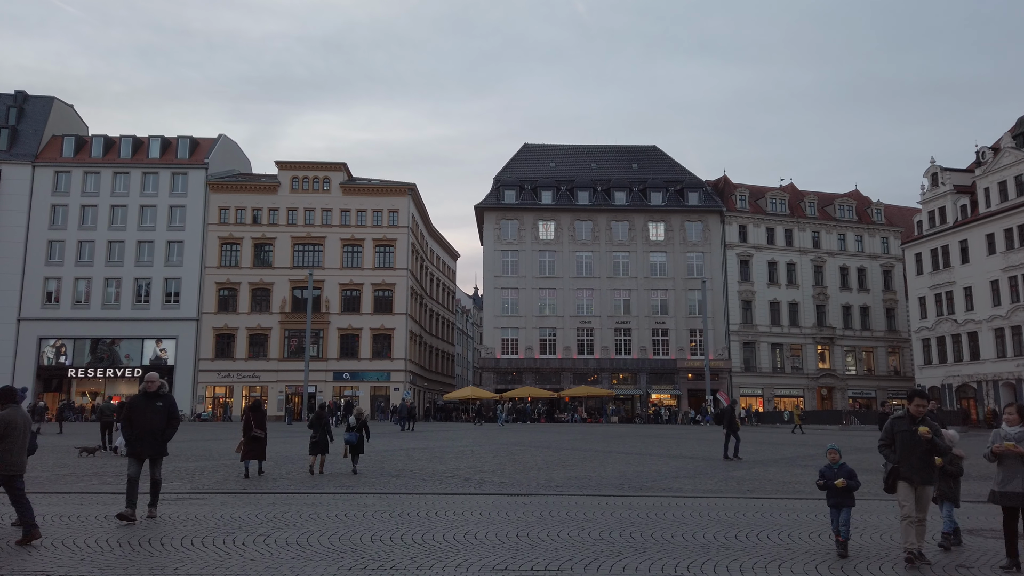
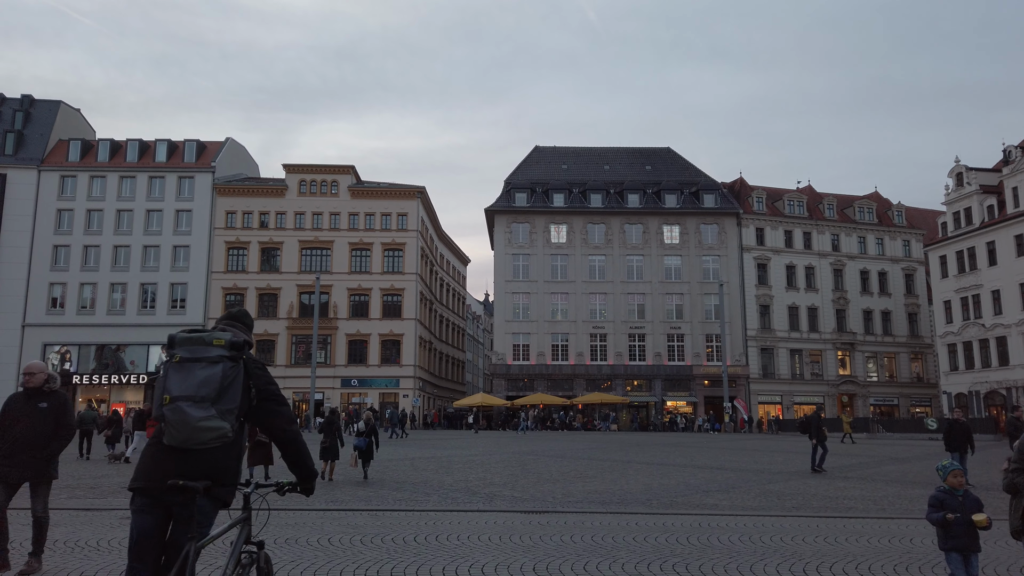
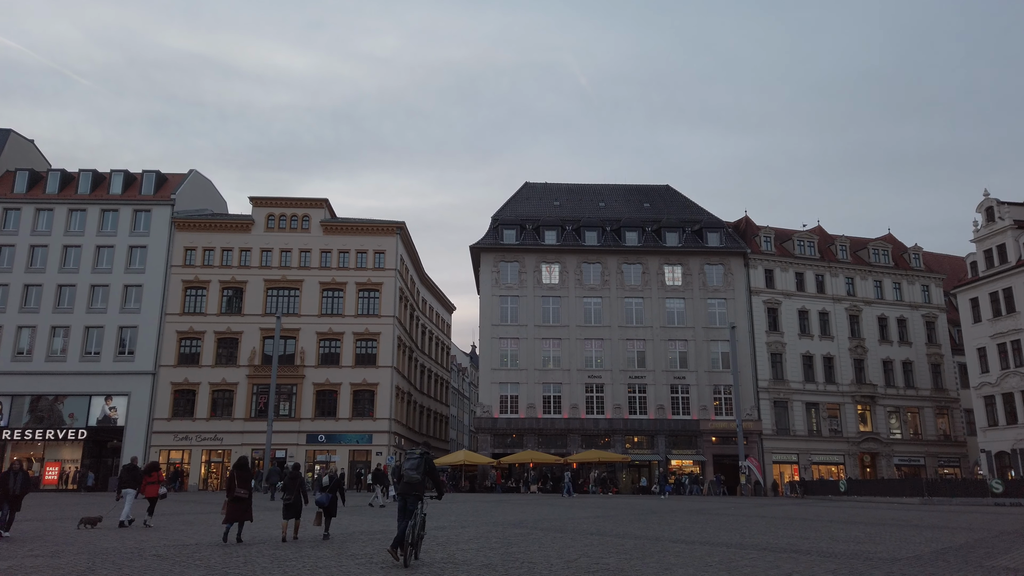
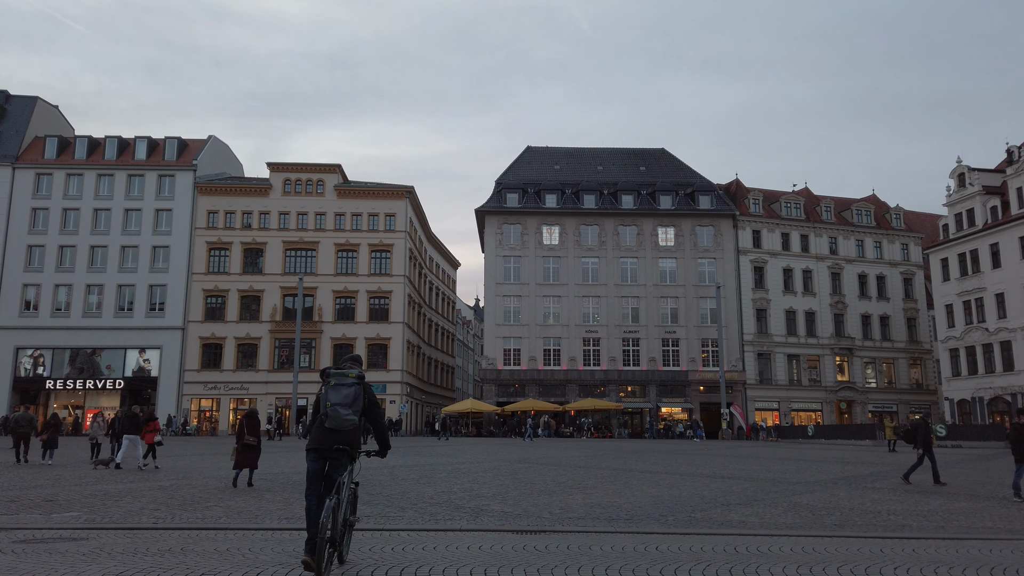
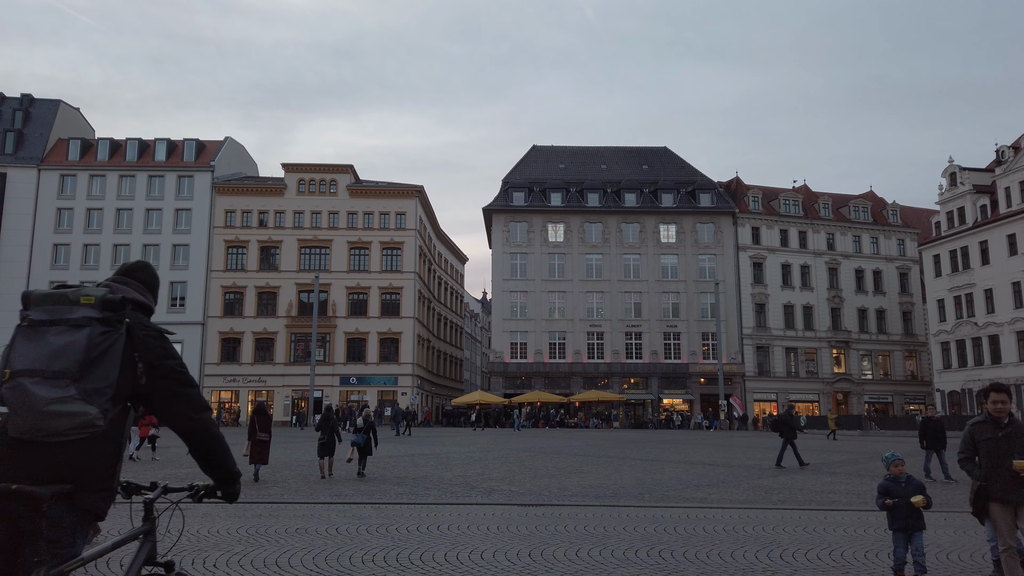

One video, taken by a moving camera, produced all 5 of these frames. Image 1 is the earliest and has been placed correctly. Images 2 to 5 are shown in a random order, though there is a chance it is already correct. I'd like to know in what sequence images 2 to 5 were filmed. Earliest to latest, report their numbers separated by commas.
5, 2, 4, 3
